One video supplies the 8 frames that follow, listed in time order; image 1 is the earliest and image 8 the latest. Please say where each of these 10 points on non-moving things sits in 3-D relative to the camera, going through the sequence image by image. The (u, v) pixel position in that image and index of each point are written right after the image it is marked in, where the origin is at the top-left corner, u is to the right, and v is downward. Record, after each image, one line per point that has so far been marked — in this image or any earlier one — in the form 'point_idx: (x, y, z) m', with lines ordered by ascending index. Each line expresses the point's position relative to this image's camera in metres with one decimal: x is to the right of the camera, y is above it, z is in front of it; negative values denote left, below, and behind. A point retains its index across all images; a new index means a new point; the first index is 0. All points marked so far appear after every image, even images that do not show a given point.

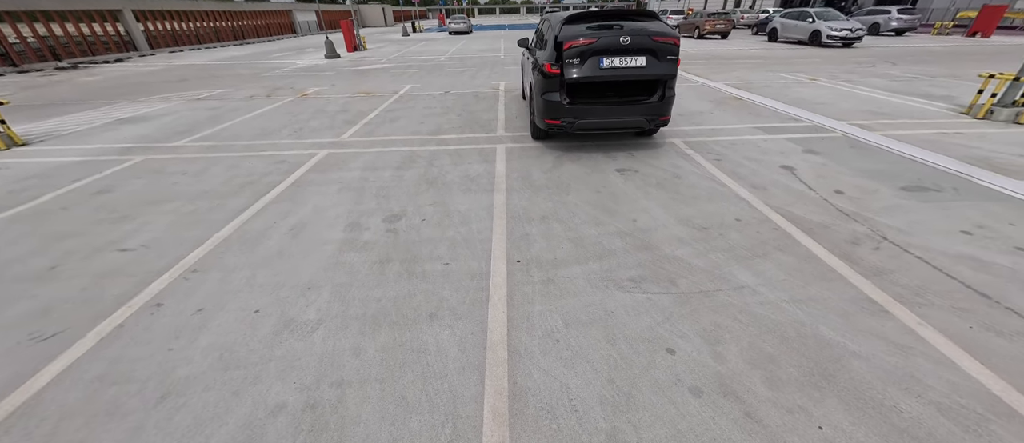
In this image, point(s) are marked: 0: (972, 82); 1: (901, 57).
0: (+10.6, +3.2, +8.1) m
1: (+13.2, +5.6, +12.0) m
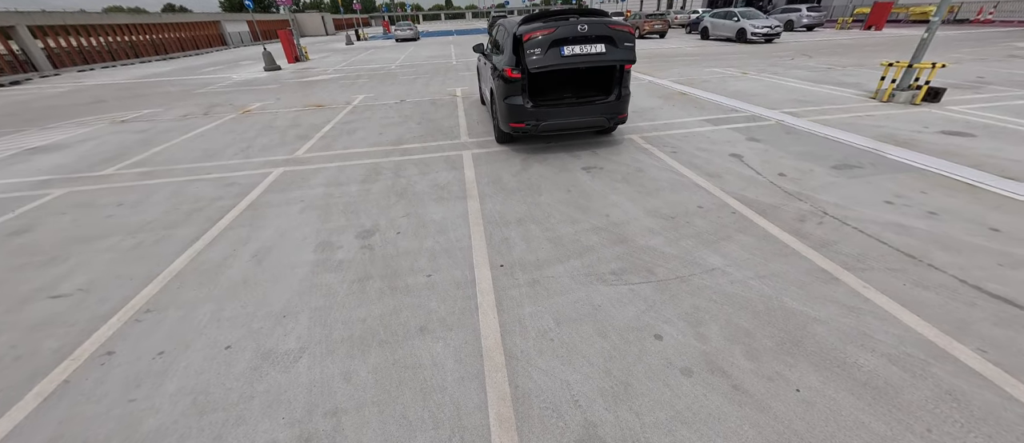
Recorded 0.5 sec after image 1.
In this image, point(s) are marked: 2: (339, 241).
0: (+9.5, +4.0, +9.3) m
1: (+11.5, +6.5, +13.3) m
2: (-1.5, -0.2, +3.1) m
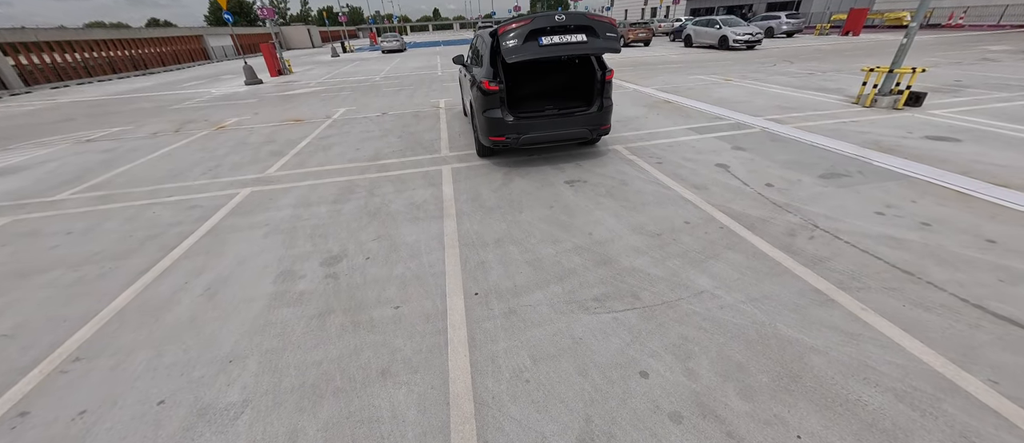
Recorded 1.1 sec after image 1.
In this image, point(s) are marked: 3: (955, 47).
0: (+9.1, +3.9, +9.3) m
1: (+10.9, +6.4, +13.5) m
2: (-1.7, -0.4, +2.9) m
3: (+16.8, +6.6, +13.3) m
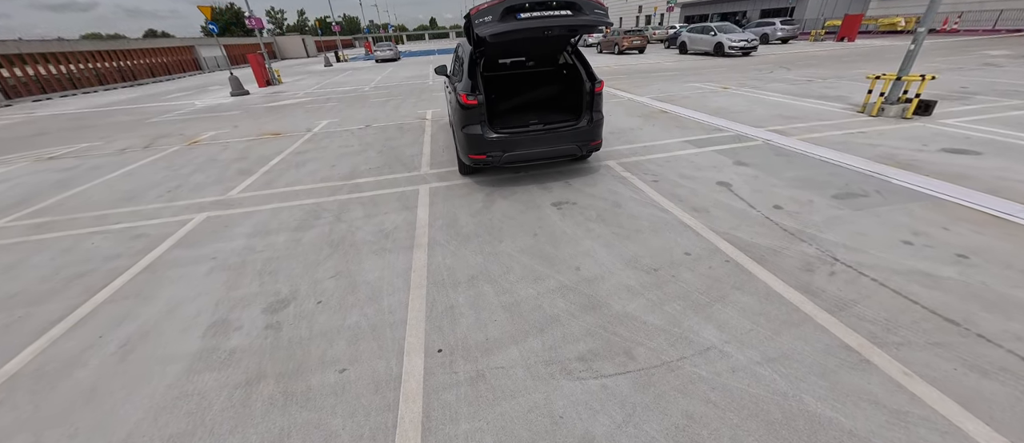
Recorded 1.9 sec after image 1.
0: (+8.8, +3.6, +9.1) m
1: (+10.6, +6.0, +13.3) m
2: (-1.9, -0.7, +2.5) m
3: (+16.5, +6.3, +13.1) m
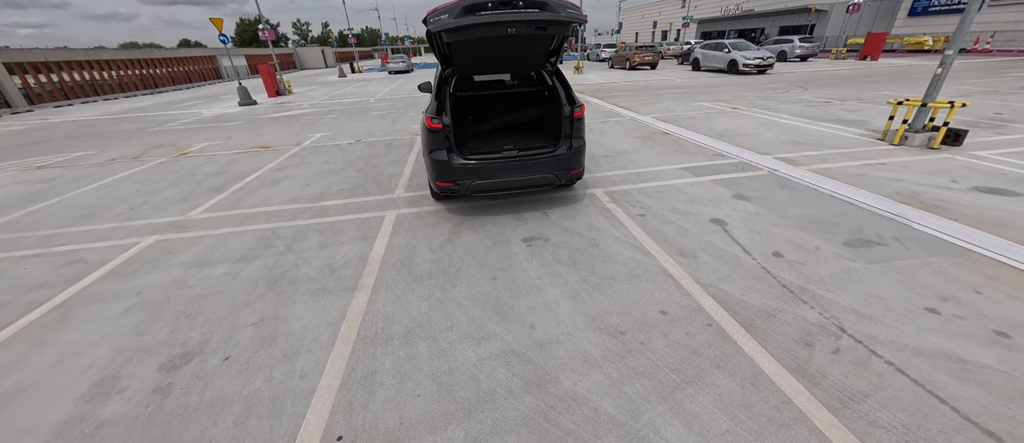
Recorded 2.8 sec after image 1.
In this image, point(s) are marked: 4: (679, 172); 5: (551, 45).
0: (+8.8, +2.8, +8.5) m
1: (+10.8, +5.1, +12.7) m
2: (-2.3, -0.9, +2.1) m
3: (+16.6, +5.2, +12.3) m
4: (+2.3, +0.7, +4.9) m
5: (+0.4, +1.8, +3.6) m
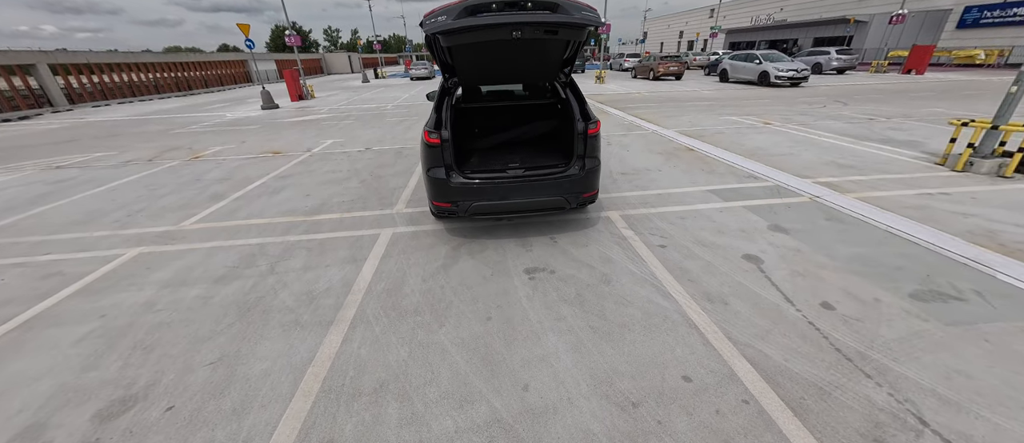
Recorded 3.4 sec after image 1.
0: (+9.1, +2.2, +7.7) m
1: (+11.4, +4.2, +11.9) m
2: (-2.4, -1.1, +1.9) m
3: (+17.2, +4.2, +11.2) m
4: (+2.5, +0.3, +4.4) m
5: (+0.5, +1.5, +3.2) m
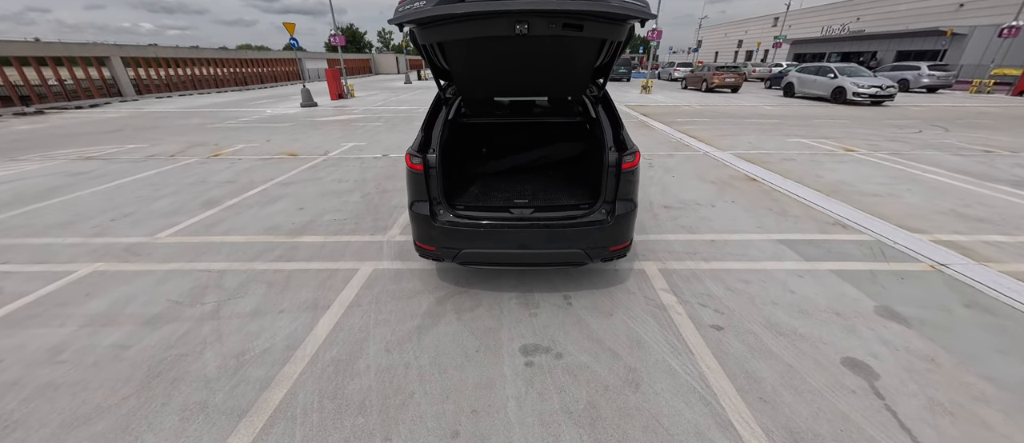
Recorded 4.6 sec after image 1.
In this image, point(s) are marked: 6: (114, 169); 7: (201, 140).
0: (+9.6, +1.0, +6.0) m
1: (+12.5, +2.9, +10.0) m
2: (-2.6, -1.3, +1.3) m
3: (+18.2, +2.4, +8.8) m
4: (+2.6, -0.2, +3.4) m
5: (+0.6, +1.1, +2.4) m
6: (-7.3, +1.0, +6.4) m
7: (-7.5, +2.0, +8.5) m
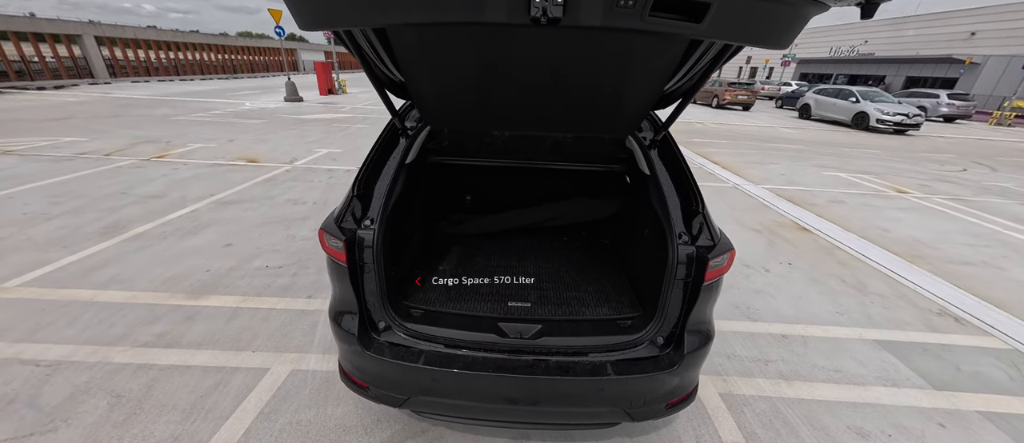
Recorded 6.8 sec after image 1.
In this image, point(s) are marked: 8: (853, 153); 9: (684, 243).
0: (+9.6, 0.0, +5.1) m
1: (+12.5, +1.7, +9.1) m
2: (-2.7, -1.6, +0.2) m
3: (+18.1, +0.9, +8.0) m
4: (+2.5, -0.9, +2.4) m
5: (+0.6, +0.6, +1.4) m
6: (-7.3, +0.8, +5.3) m
7: (-7.5, +1.8, +7.3) m
8: (+8.6, +1.7, +8.9) m
9: (+0.7, -0.1, +1.4) m
